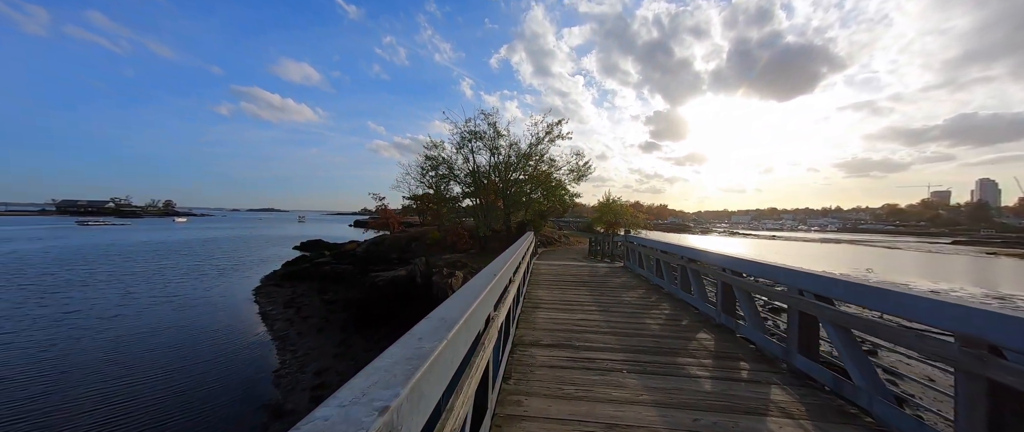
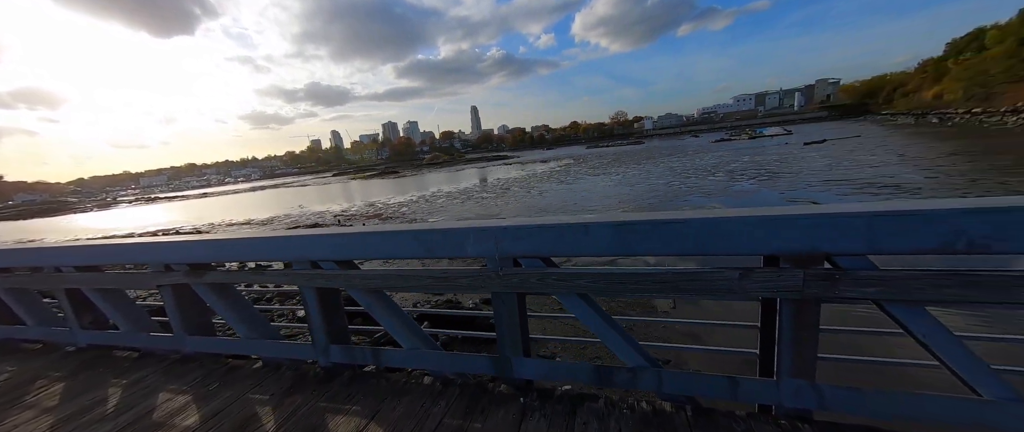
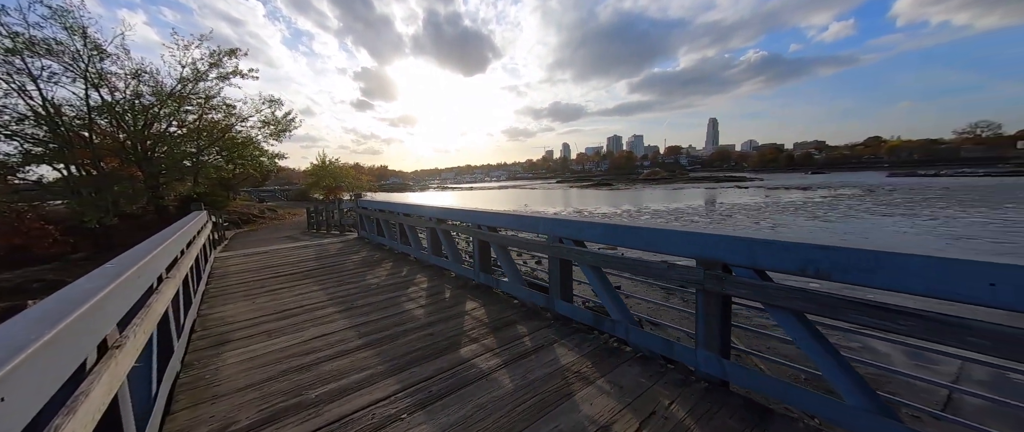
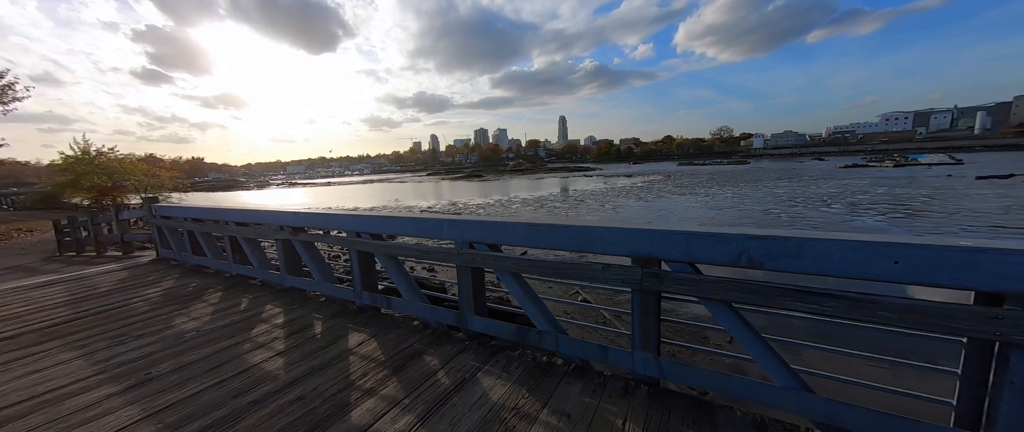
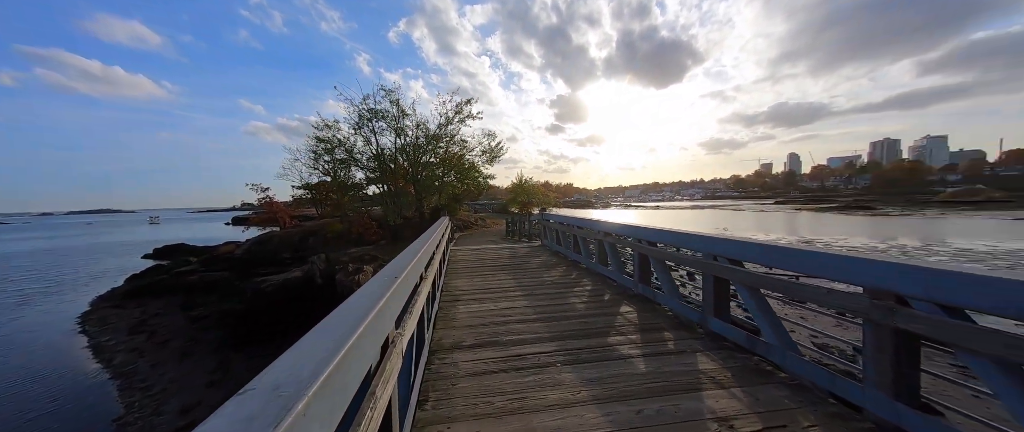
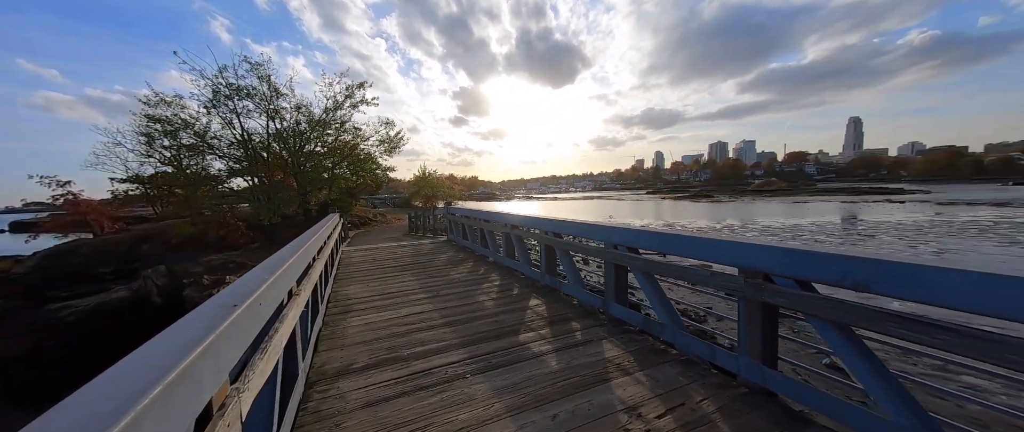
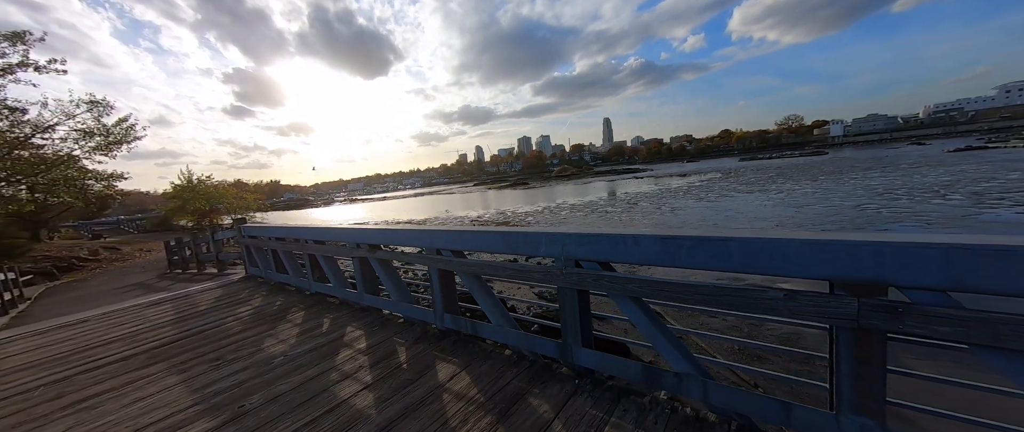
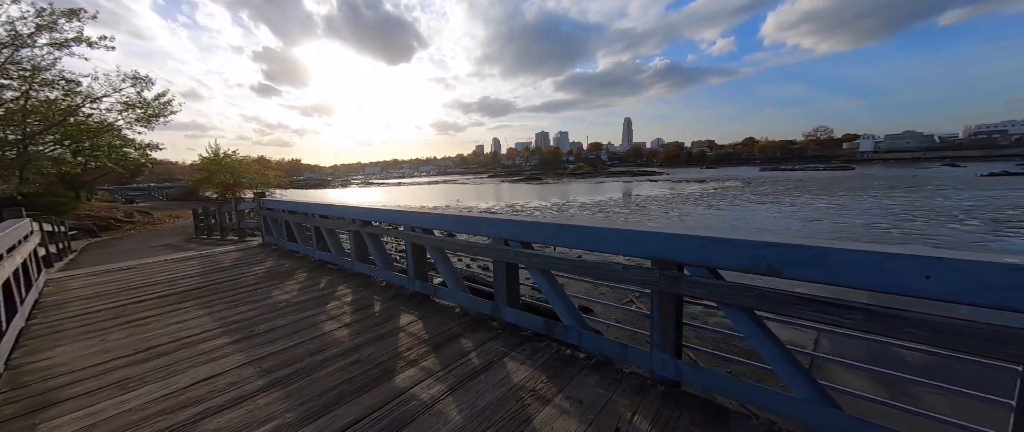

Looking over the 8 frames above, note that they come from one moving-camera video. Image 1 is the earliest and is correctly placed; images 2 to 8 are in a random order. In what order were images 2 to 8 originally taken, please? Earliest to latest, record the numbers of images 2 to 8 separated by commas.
5, 6, 3, 8, 4, 7, 2
